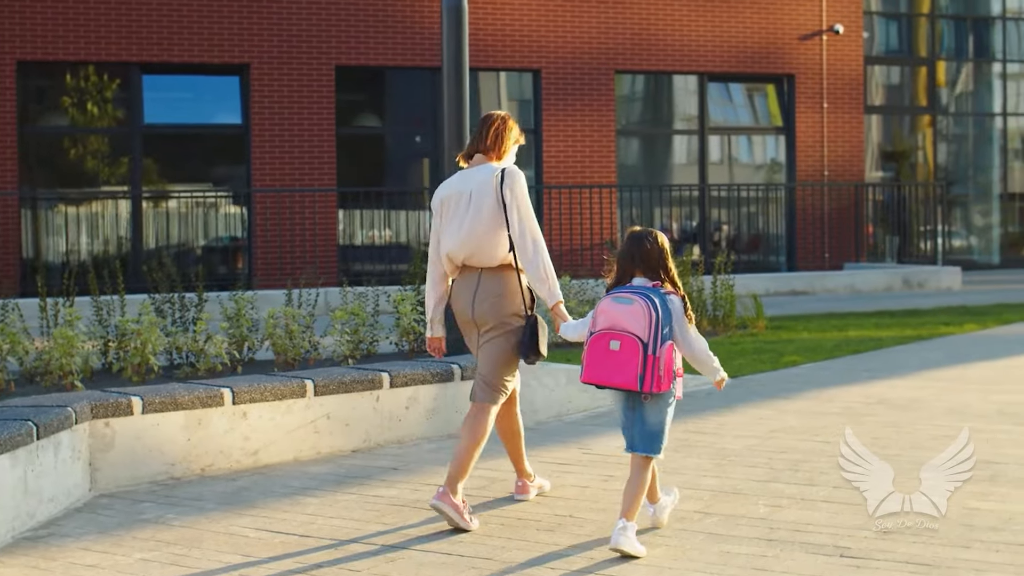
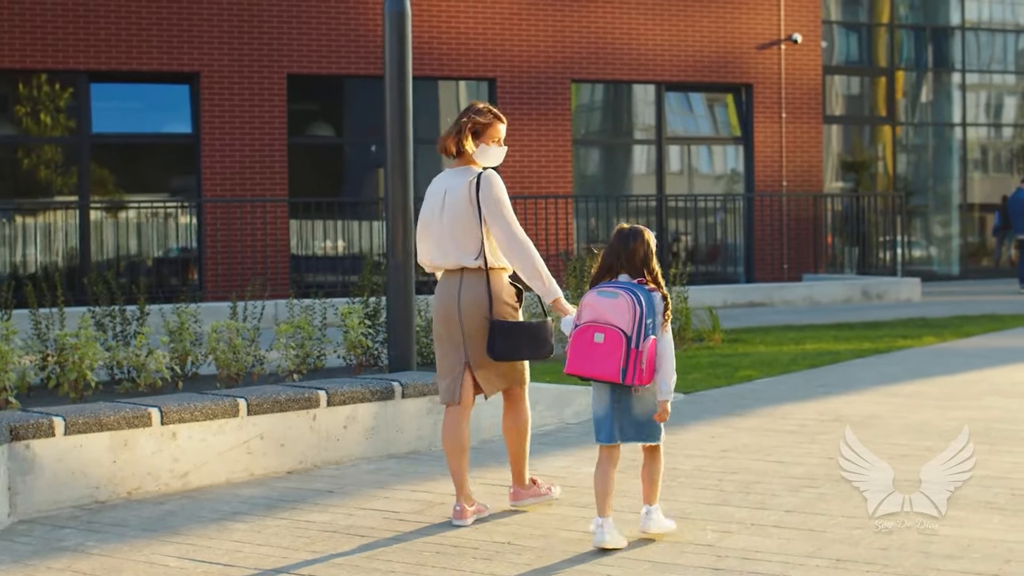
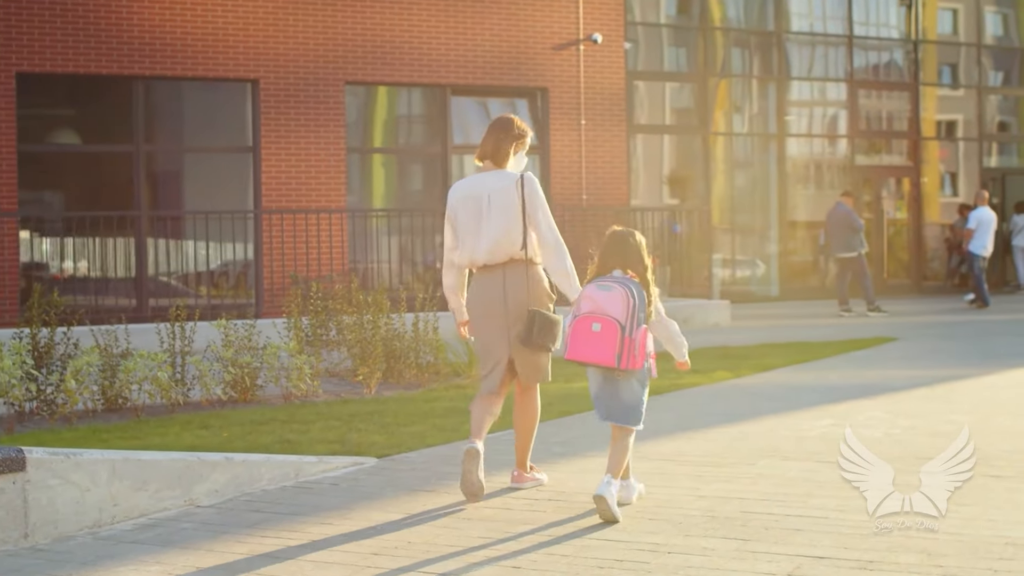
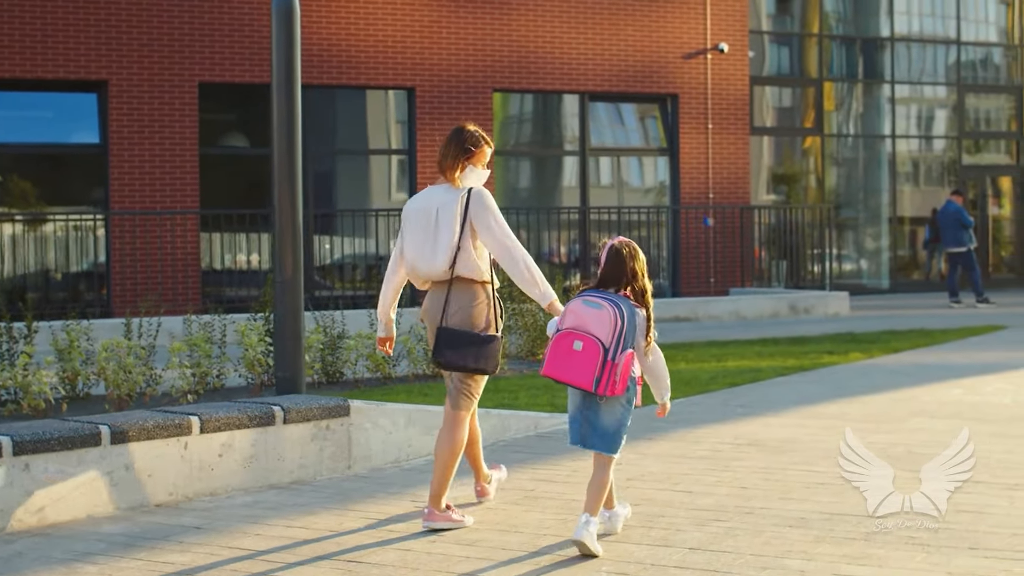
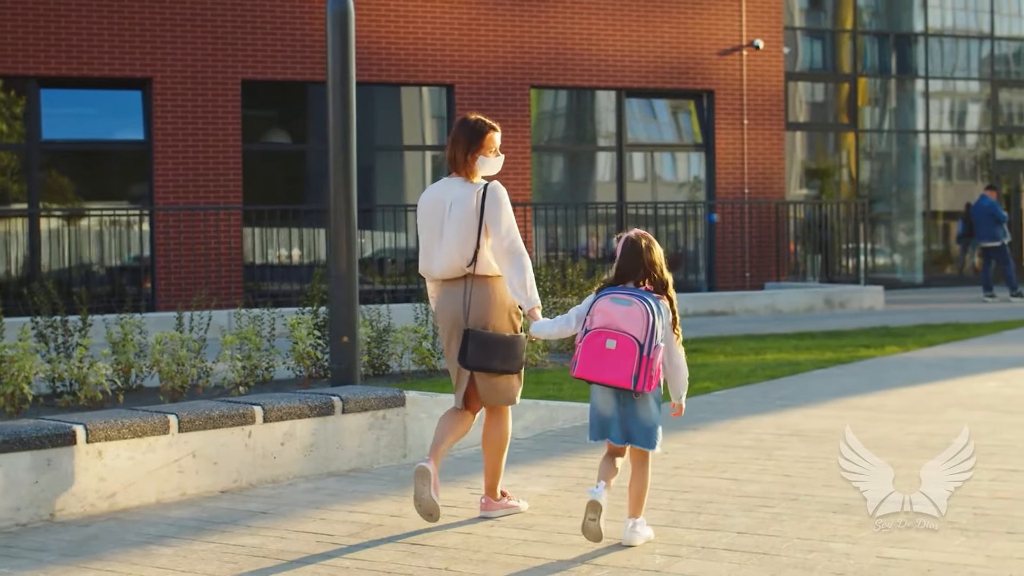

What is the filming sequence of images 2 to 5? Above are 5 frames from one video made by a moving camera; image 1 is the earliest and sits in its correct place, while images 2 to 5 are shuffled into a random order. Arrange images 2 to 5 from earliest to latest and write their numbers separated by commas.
2, 5, 4, 3
